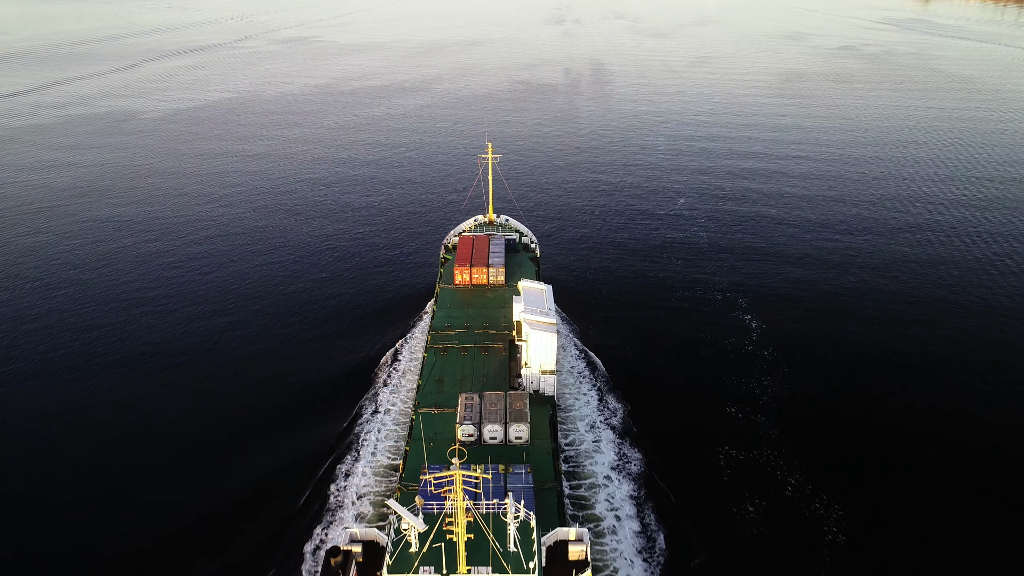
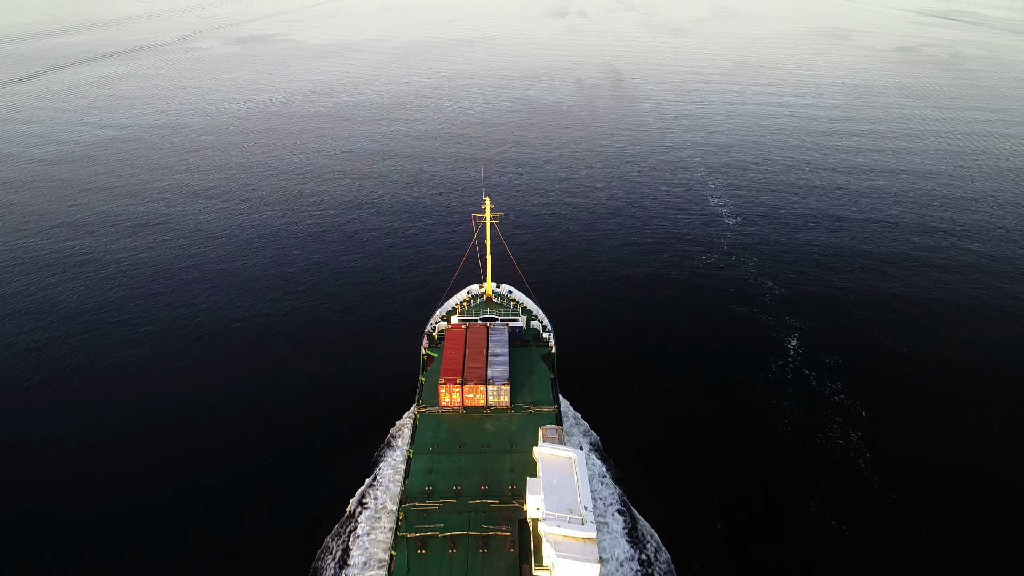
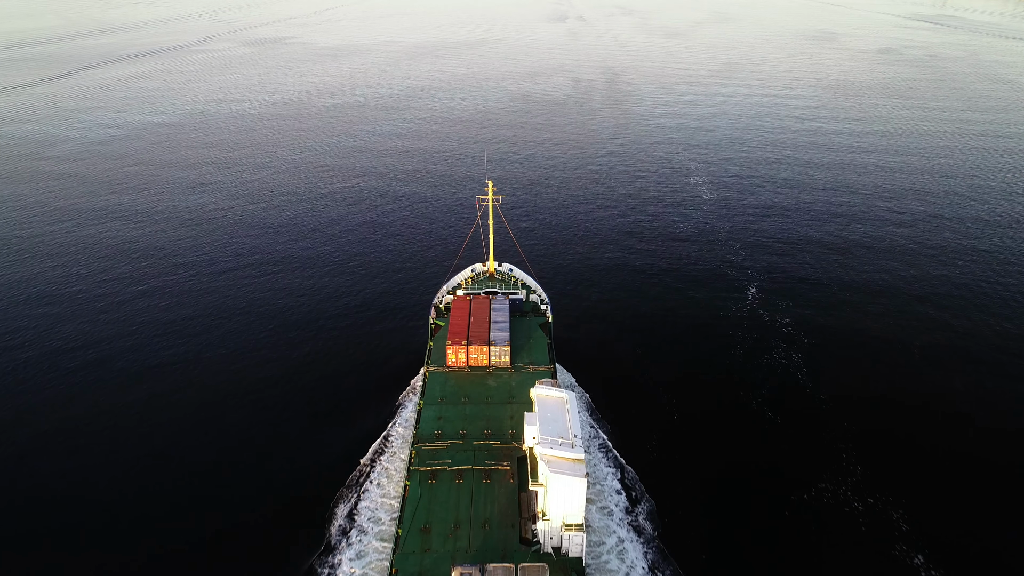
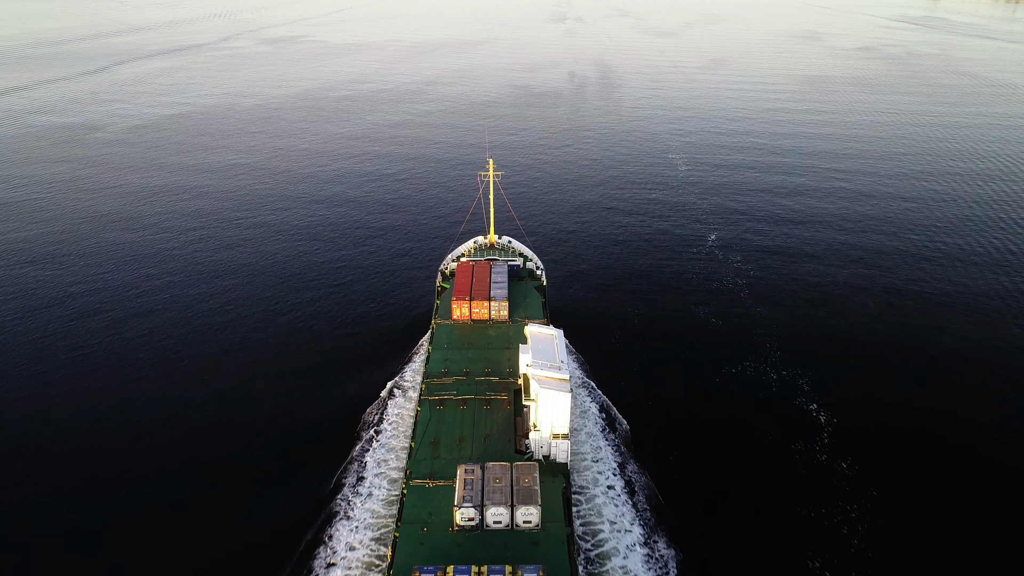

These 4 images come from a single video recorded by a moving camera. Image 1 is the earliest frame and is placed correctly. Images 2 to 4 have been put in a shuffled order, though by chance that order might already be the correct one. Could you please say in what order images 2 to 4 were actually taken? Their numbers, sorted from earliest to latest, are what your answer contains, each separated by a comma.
4, 3, 2
